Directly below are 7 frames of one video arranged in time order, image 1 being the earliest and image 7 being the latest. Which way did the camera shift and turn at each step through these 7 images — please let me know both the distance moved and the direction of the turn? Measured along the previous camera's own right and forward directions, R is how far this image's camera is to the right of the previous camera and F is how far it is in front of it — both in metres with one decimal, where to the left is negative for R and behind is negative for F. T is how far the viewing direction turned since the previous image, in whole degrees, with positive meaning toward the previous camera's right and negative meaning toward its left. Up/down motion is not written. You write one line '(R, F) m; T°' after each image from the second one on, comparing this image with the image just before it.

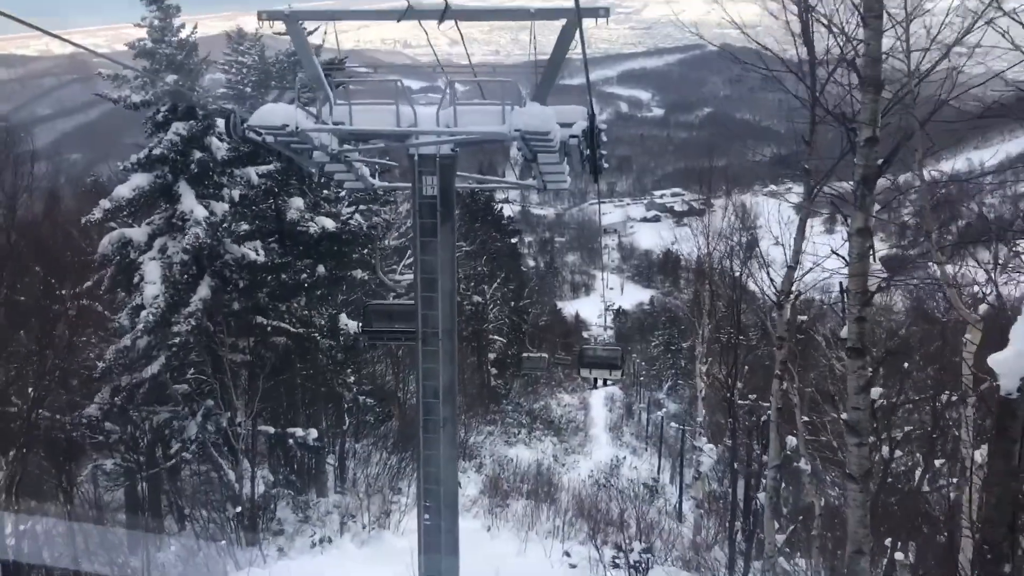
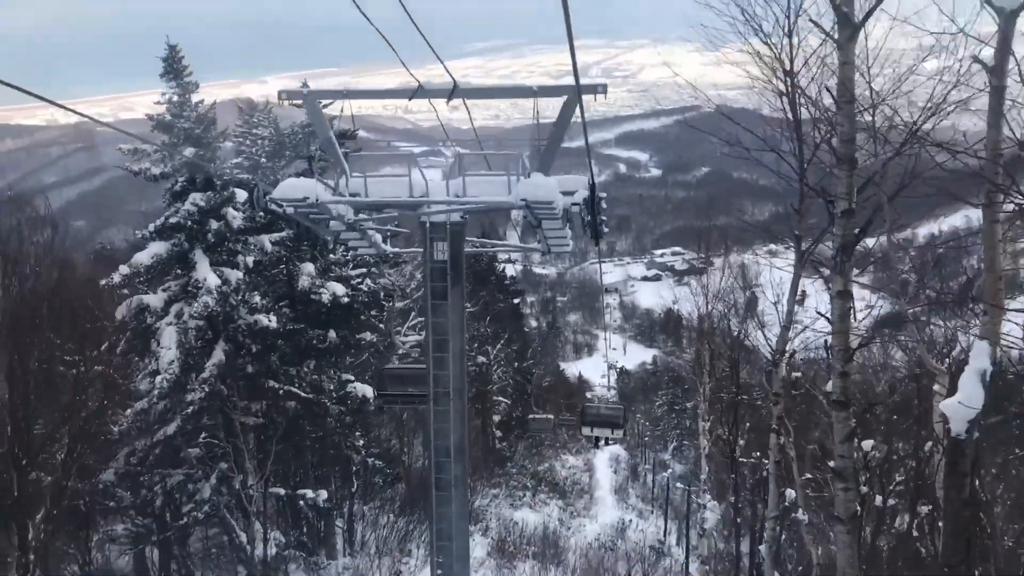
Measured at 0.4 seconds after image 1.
(0.0, -0.3) m; 0°
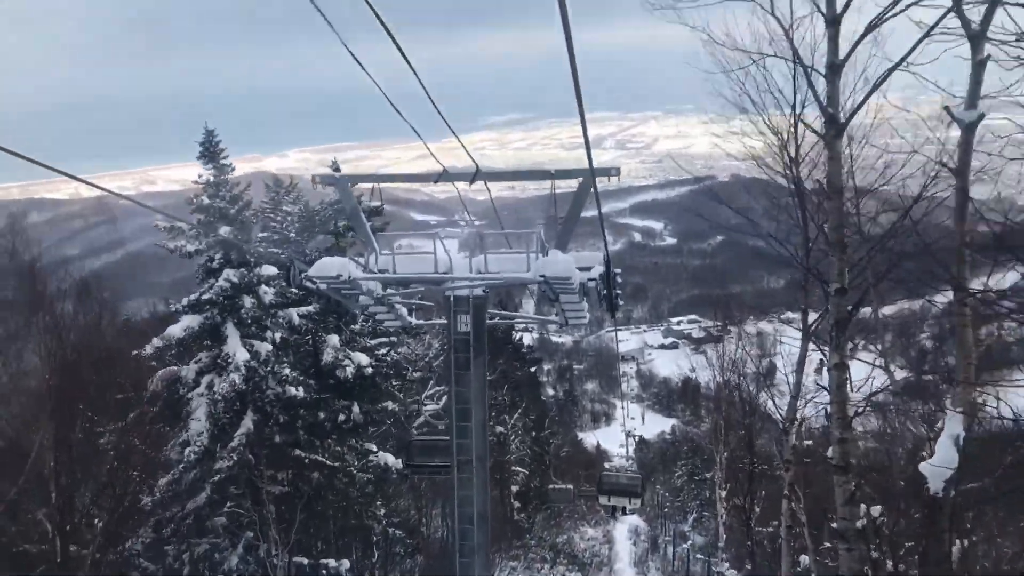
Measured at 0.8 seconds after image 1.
(0.0, -0.3) m; -1°
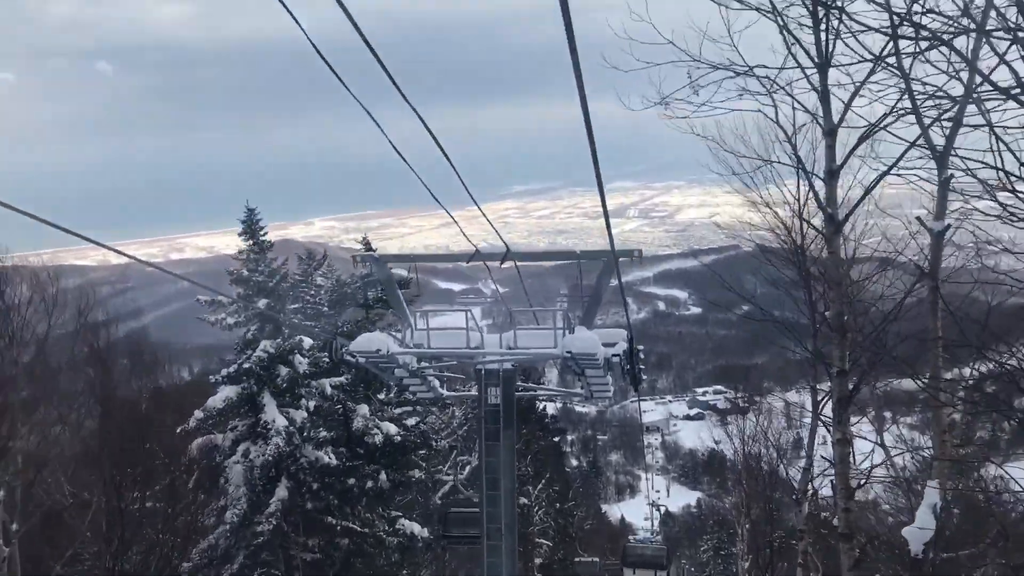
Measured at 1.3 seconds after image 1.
(0.0, -0.4) m; -2°
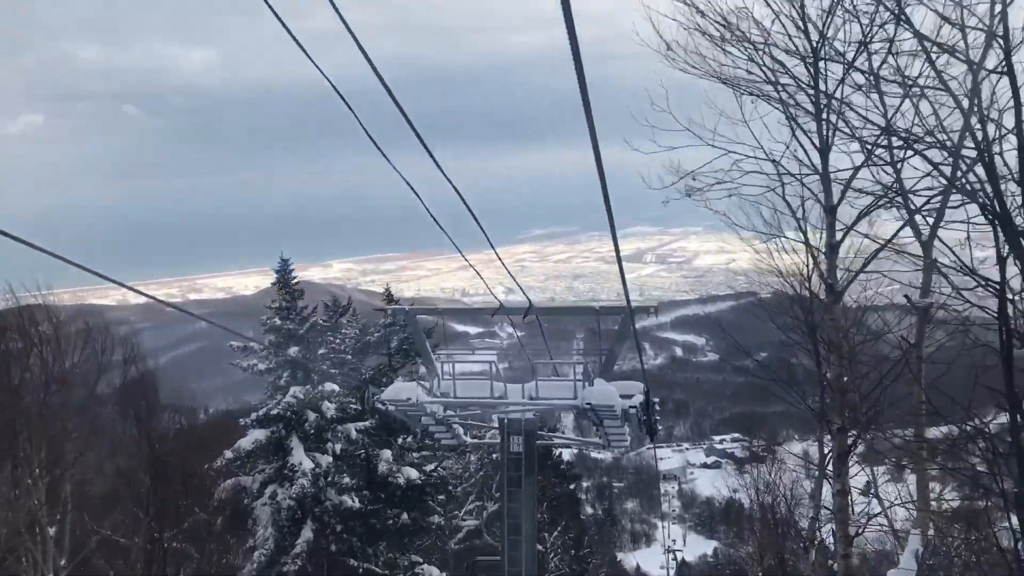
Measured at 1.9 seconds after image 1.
(-0.1, -0.4) m; -1°
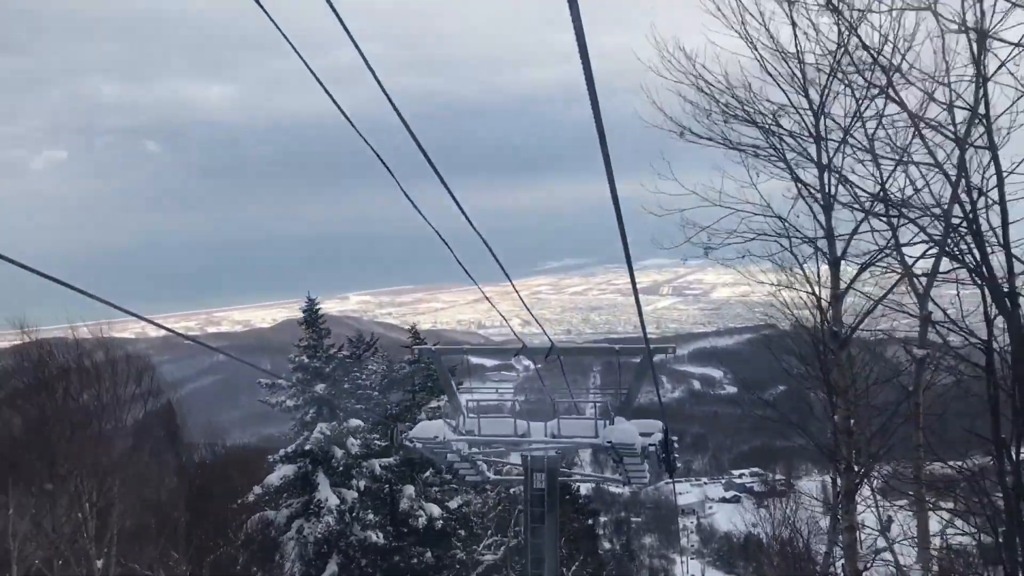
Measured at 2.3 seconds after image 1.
(-0.1, -0.4) m; -1°
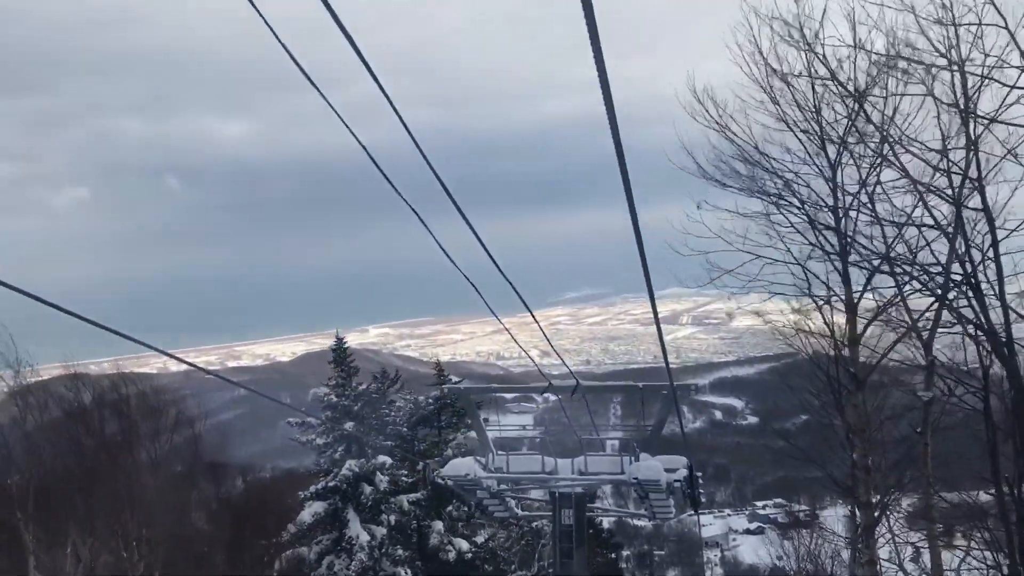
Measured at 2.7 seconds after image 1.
(-0.1, -0.3) m; -1°
